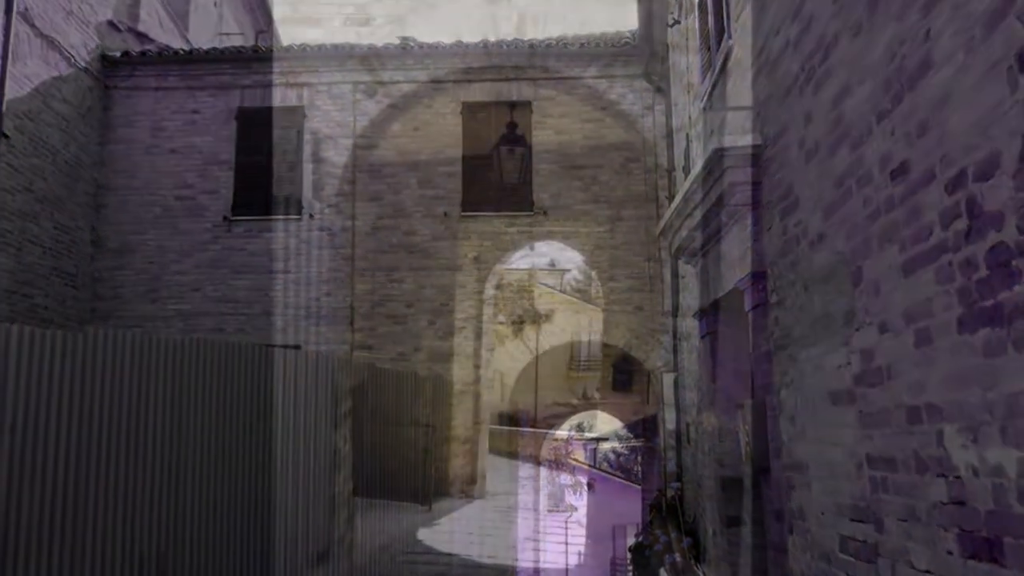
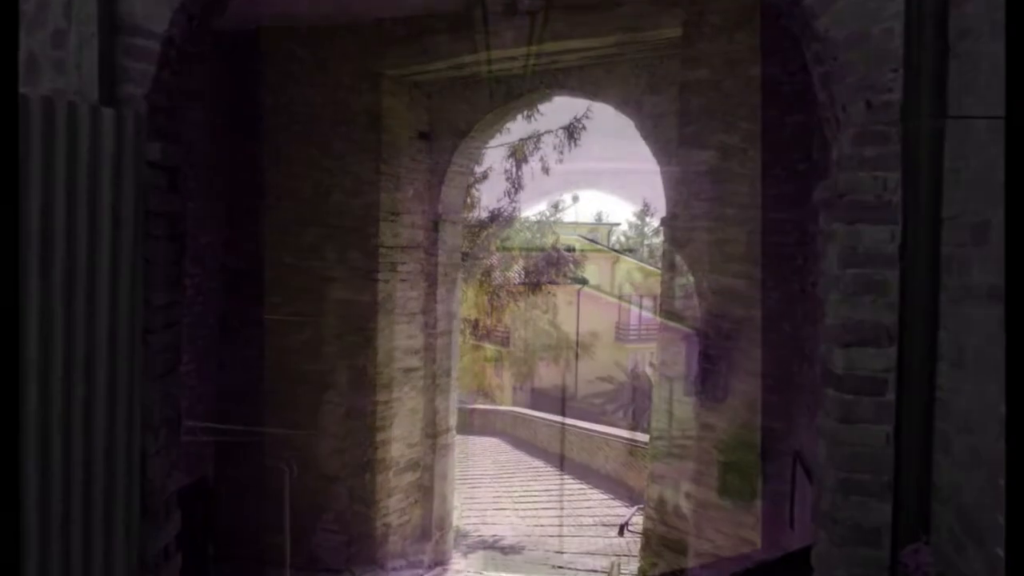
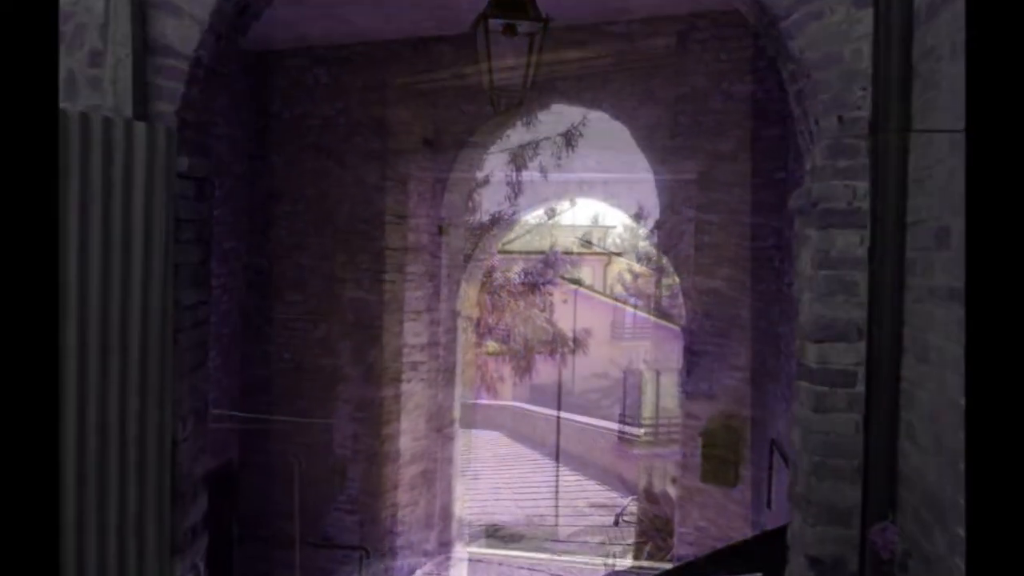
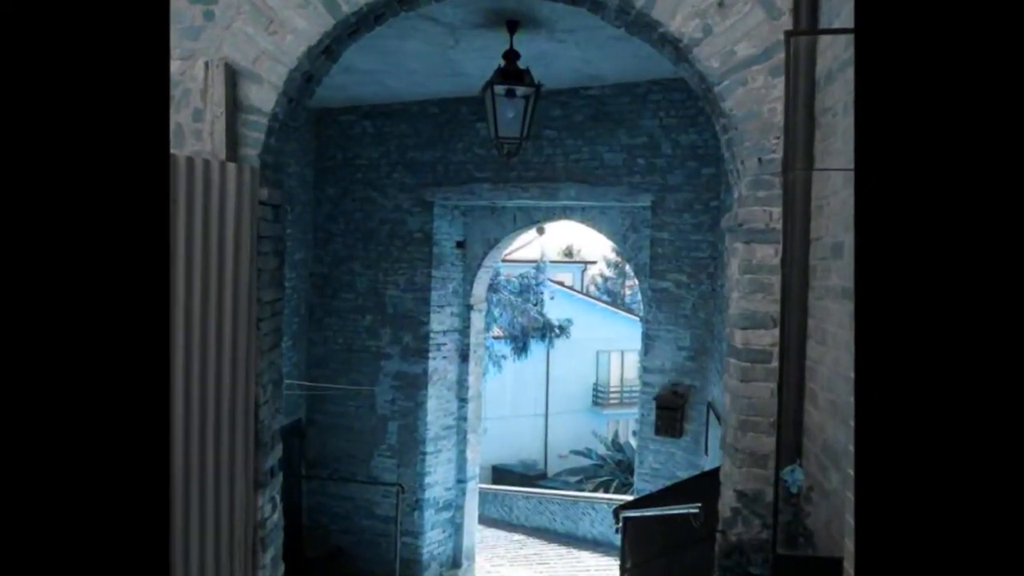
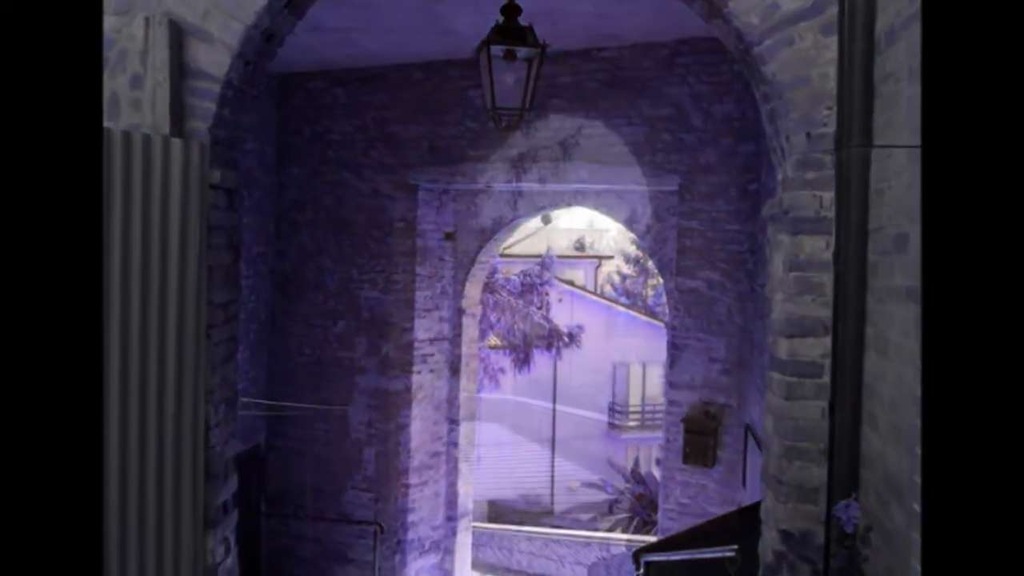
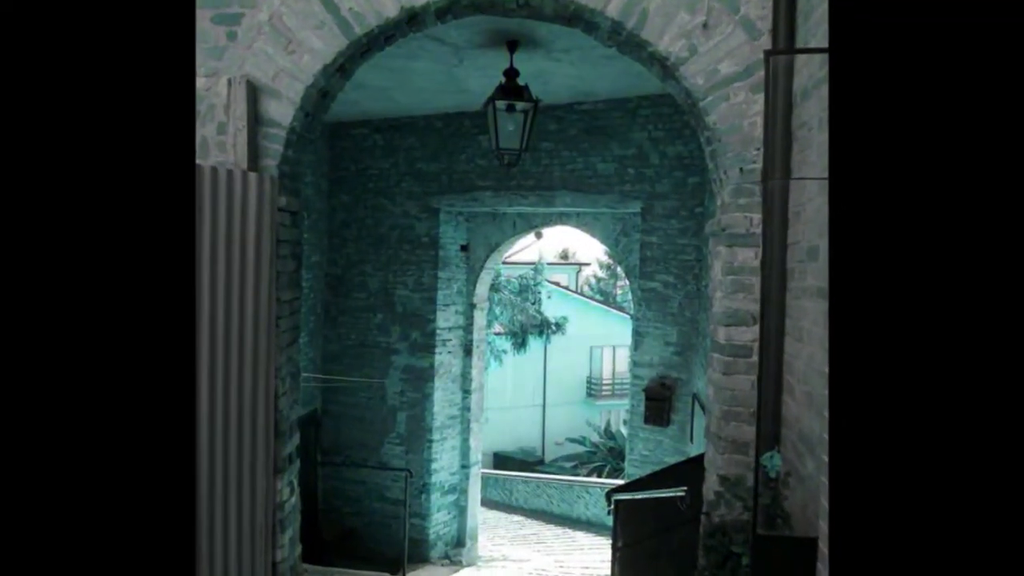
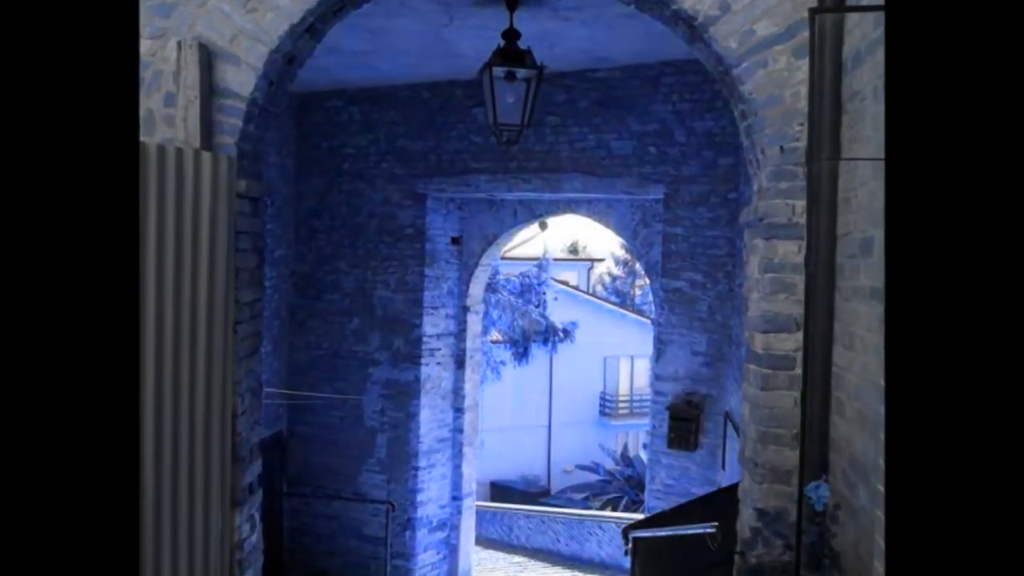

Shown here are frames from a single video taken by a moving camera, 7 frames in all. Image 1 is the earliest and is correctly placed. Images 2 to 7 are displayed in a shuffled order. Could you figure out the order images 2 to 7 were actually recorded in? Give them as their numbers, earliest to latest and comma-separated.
6, 4, 7, 5, 3, 2
